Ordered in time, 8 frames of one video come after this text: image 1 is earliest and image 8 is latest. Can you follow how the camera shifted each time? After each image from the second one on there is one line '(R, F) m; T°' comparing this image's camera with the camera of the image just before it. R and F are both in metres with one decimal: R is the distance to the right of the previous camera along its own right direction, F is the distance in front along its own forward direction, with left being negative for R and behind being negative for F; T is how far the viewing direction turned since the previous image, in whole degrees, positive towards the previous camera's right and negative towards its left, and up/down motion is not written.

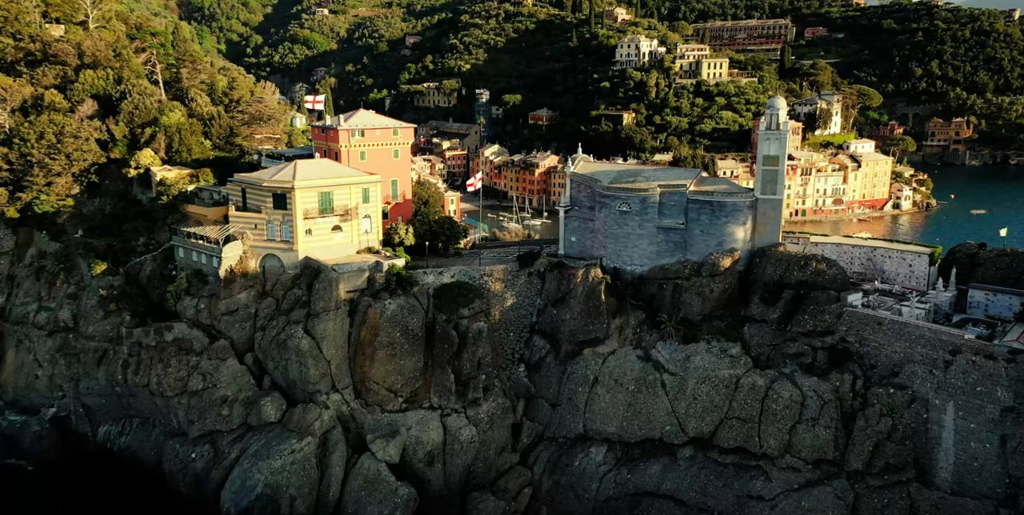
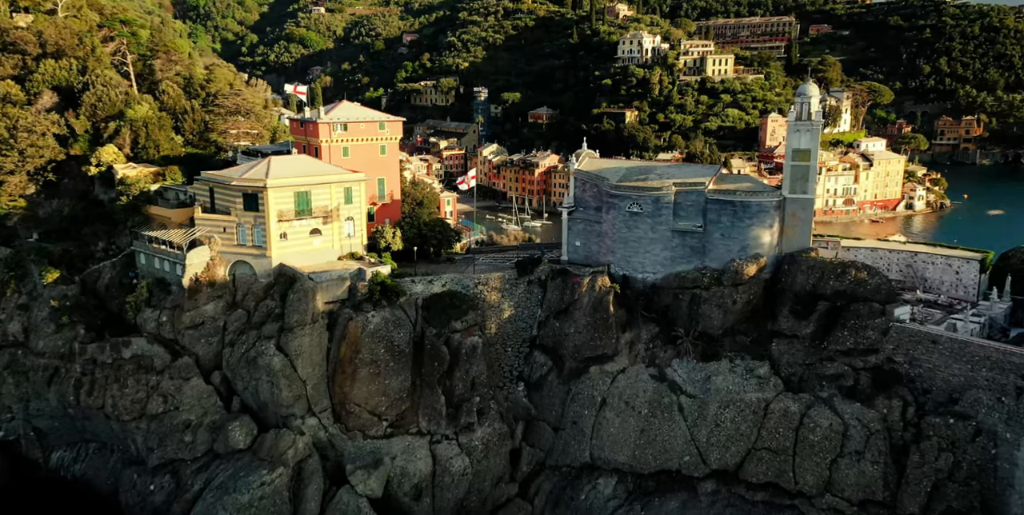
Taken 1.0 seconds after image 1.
(+0.1, +3.8) m; 0°
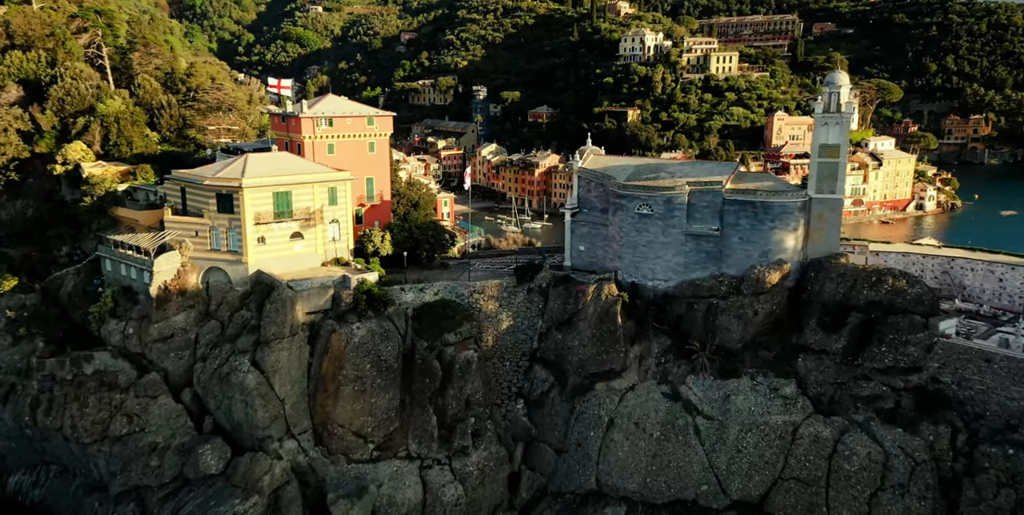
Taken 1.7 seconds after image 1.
(+0.1, +2.8) m; 0°
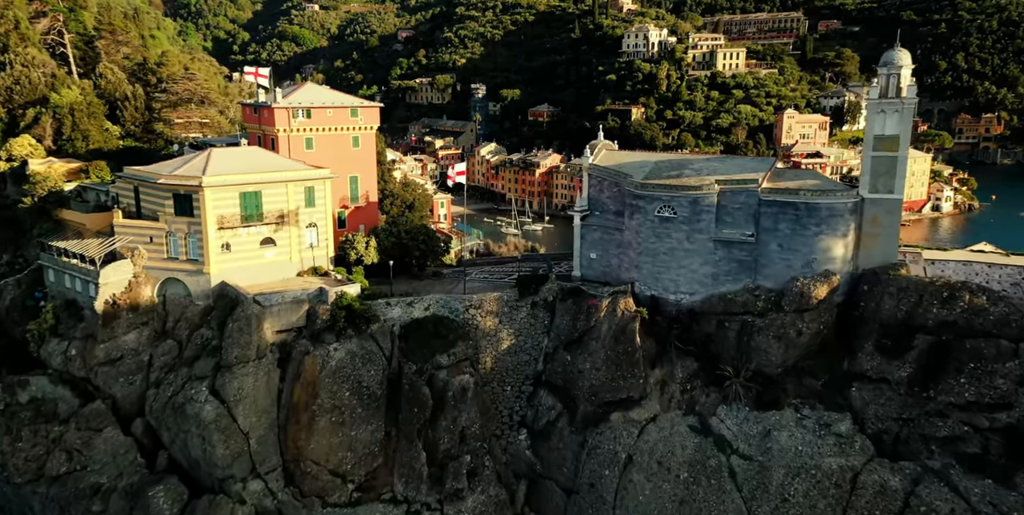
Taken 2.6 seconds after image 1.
(-0.1, +4.0) m; 0°
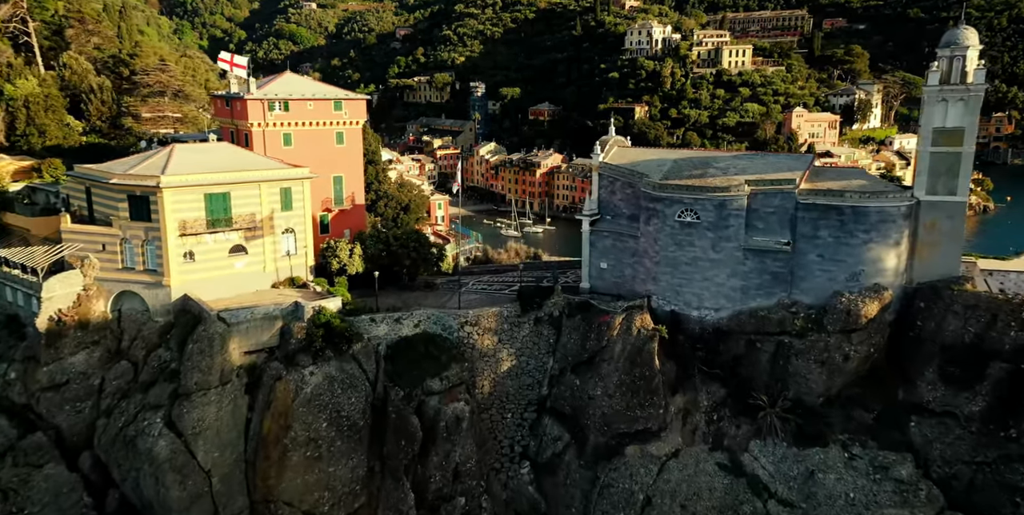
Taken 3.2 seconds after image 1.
(0.0, +3.2) m; 0°
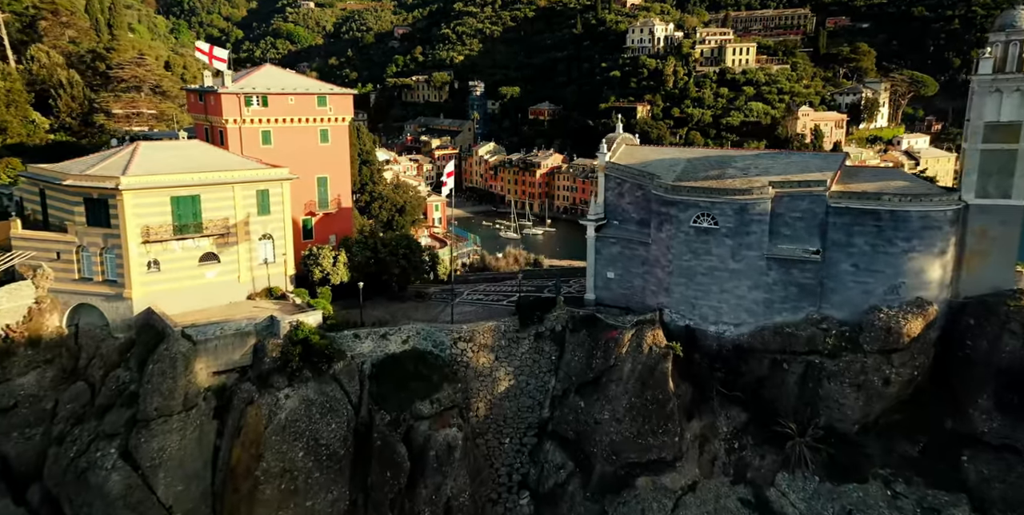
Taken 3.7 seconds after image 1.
(+0.1, +2.3) m; 0°
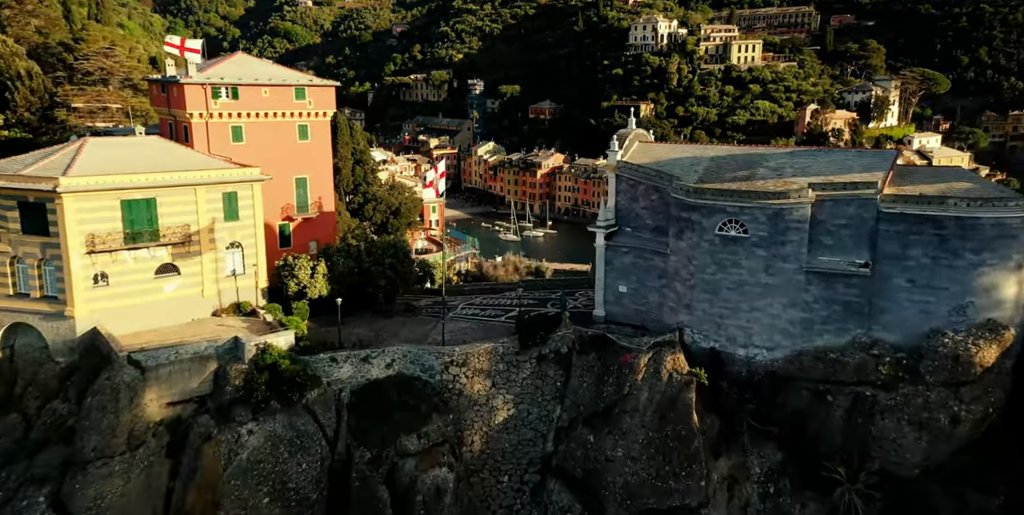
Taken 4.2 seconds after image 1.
(0.0, +2.7) m; 0°
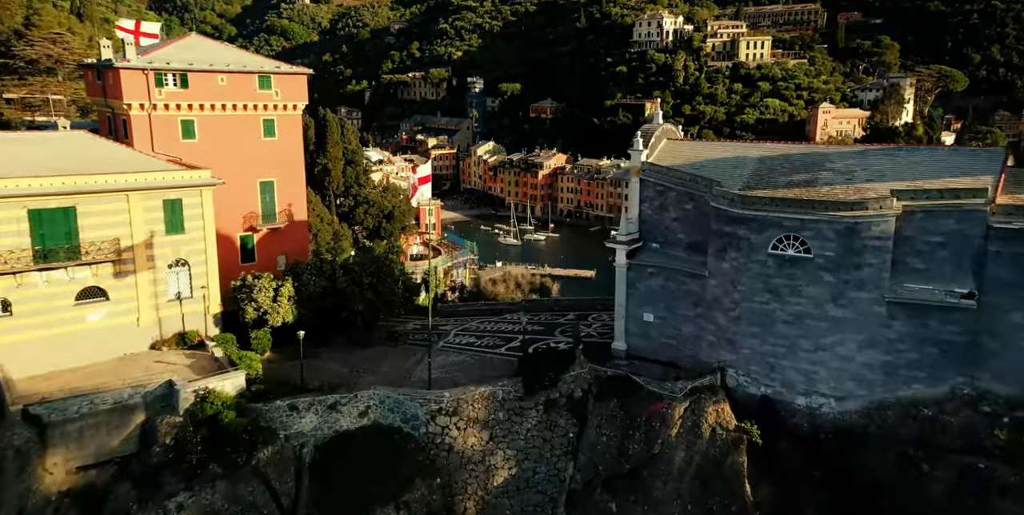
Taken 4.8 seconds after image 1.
(-0.1, +3.7) m; 0°
